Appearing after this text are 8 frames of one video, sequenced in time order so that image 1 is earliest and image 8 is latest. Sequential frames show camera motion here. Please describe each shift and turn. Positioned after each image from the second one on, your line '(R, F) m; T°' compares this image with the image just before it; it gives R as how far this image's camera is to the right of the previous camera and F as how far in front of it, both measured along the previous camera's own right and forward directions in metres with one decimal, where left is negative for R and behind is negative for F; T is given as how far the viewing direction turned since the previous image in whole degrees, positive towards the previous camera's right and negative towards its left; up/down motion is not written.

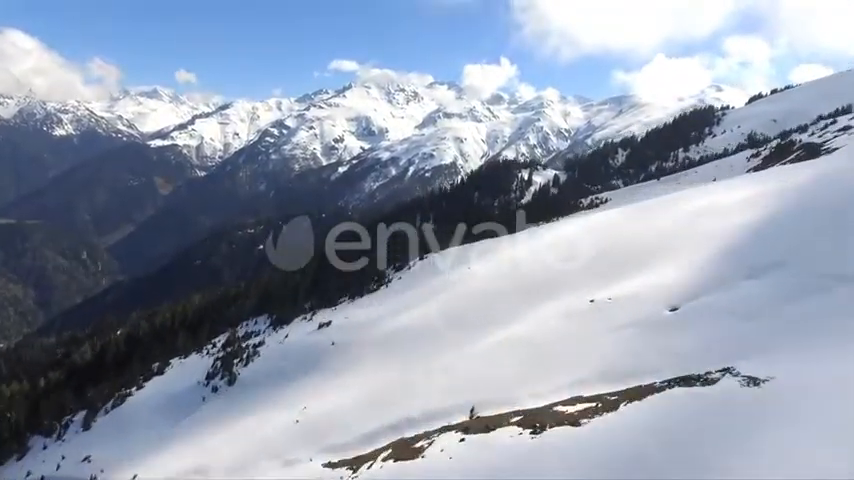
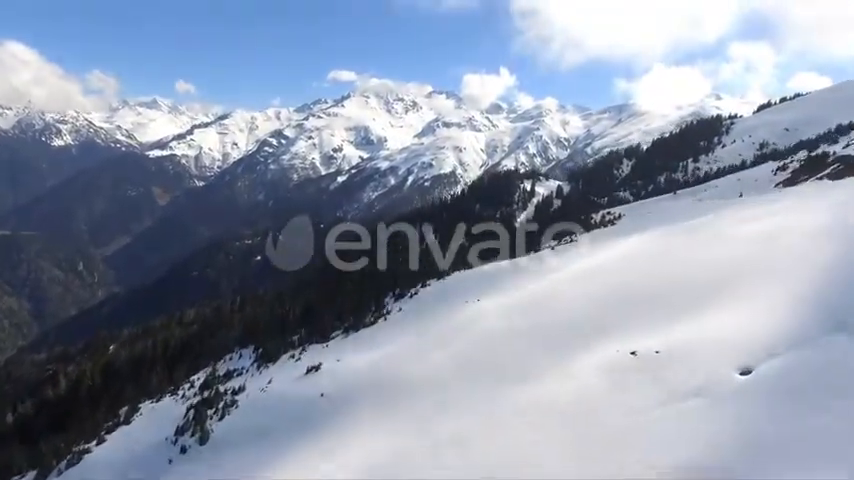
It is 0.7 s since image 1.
(-0.4, +7.3) m; 0°
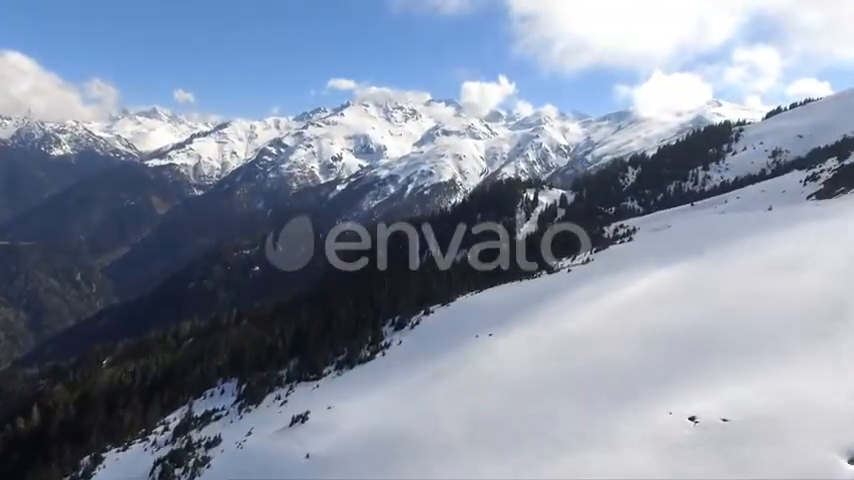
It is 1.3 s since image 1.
(-0.3, +6.9) m; 0°
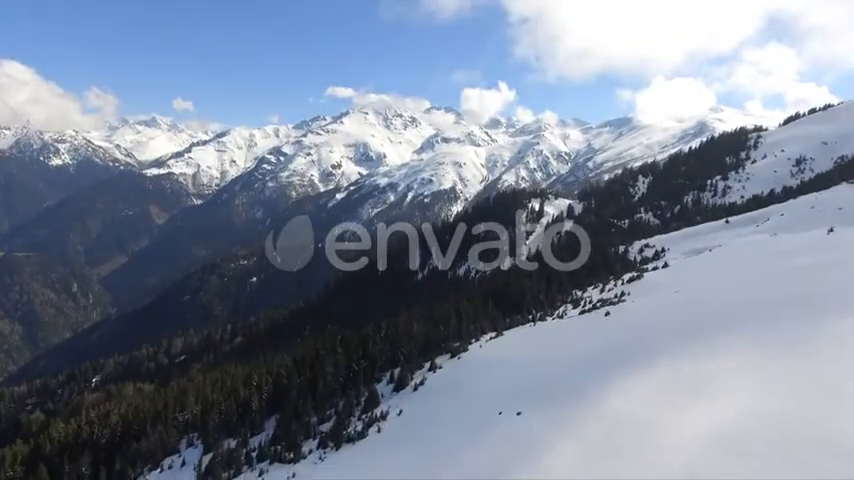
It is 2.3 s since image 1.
(-0.4, +11.1) m; 0°
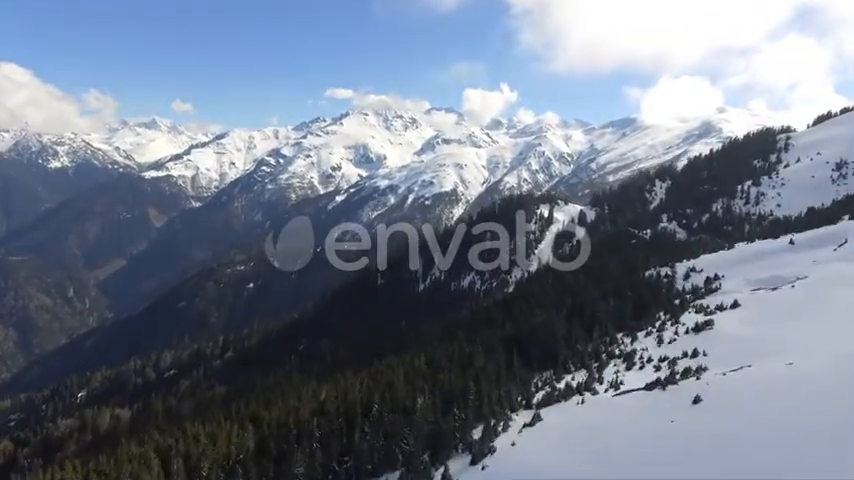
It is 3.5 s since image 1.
(-0.4, +15.3) m; 0°
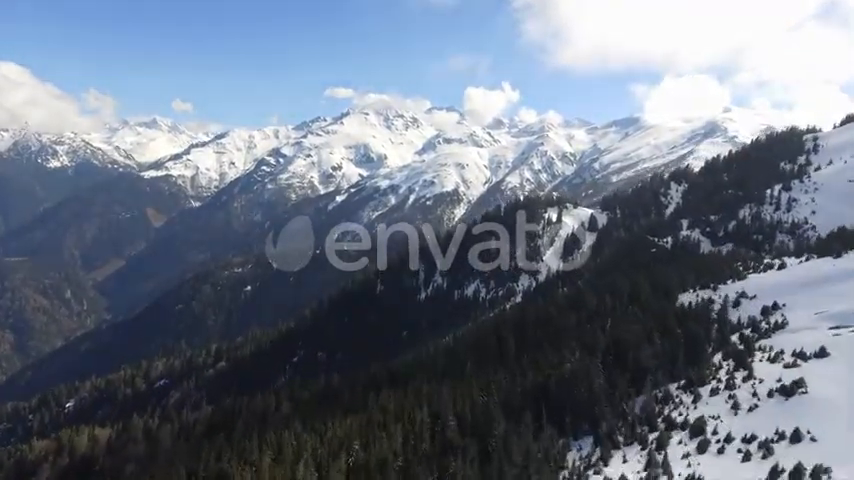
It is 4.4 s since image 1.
(-0.3, +12.0) m; 0°
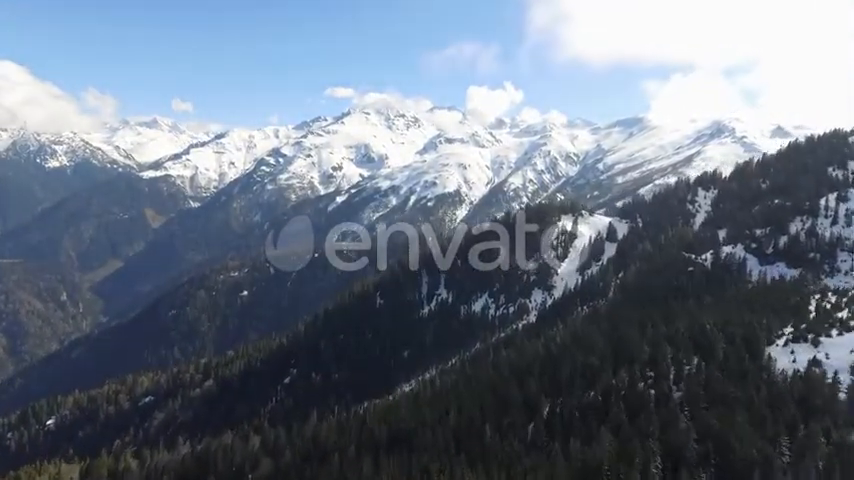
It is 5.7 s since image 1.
(-0.9, +17.7) m; 0°
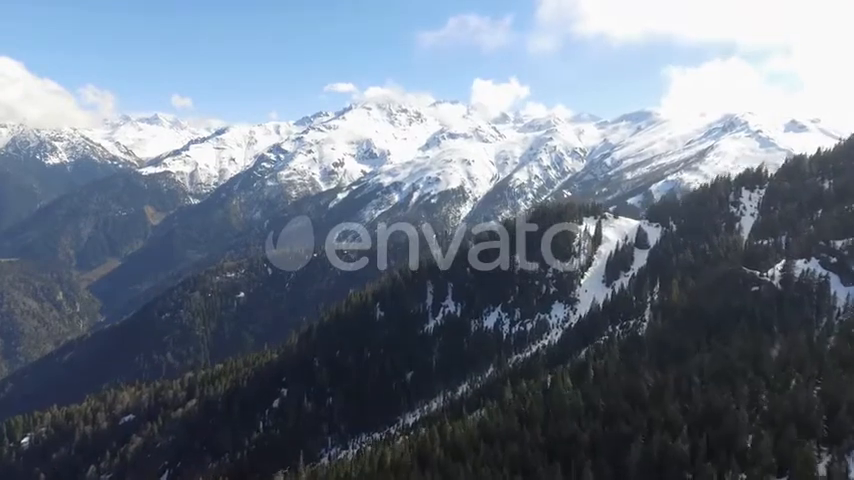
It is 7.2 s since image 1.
(-0.8, +22.4) m; 0°
